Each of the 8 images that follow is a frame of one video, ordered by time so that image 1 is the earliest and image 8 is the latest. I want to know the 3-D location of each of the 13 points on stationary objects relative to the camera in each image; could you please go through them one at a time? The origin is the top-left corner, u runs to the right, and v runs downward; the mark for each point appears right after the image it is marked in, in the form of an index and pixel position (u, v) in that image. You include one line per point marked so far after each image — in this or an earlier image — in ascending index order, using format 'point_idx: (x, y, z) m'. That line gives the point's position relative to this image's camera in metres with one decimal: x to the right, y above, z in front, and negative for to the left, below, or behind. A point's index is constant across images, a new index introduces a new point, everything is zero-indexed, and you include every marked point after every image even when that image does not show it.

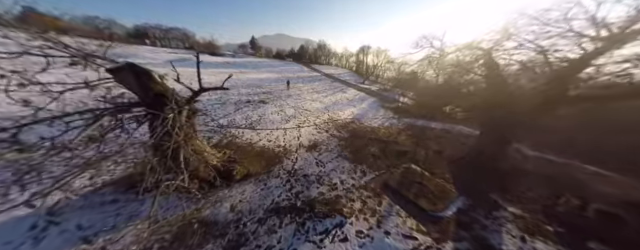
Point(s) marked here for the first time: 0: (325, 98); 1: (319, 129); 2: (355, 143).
0: (+0.6, +3.2, +19.1) m
1: (-0.1, -0.3, +12.4) m
2: (+2.5, -1.2, +11.4) m
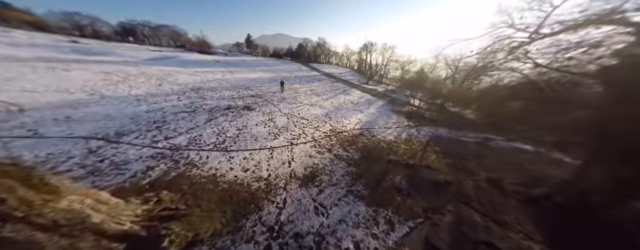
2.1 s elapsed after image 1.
0: (+0.6, +2.3, +15.8) m
1: (-0.1, -1.2, +9.1) m
2: (+2.5, -2.1, +8.1) m
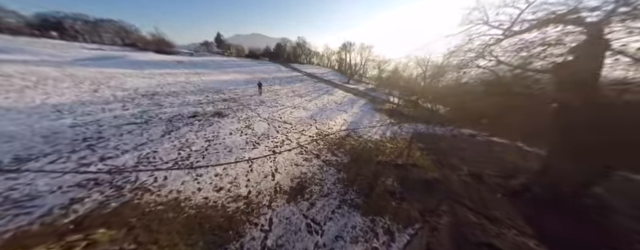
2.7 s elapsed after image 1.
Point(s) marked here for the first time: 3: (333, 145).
0: (-1.1, +2.1, +15.1) m
1: (-0.8, -1.4, +8.3) m
2: (+1.9, -2.2, +7.6) m
3: (+0.7, -1.1, +9.2) m
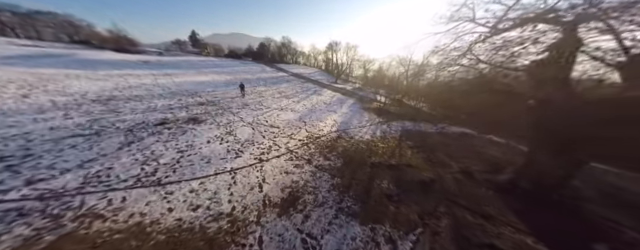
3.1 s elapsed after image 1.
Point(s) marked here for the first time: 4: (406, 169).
0: (-2.1, +1.9, +14.4) m
1: (-1.1, -1.6, +7.7) m
2: (+1.6, -2.2, +7.2) m
3: (+0.2, -1.2, +8.7) m
4: (+4.2, -2.0, +8.0) m
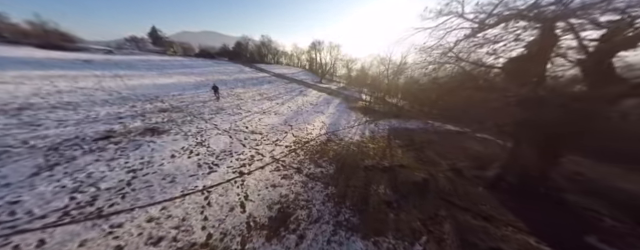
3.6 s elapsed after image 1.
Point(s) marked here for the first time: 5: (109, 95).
0: (-3.3, +1.6, +13.5) m
1: (-1.5, -1.8, +6.9) m
2: (+1.3, -2.3, +6.7) m
3: (-0.3, -1.4, +8.0) m
4: (+3.8, -2.0, +7.7) m
5: (-10.6, +1.5, +8.3) m
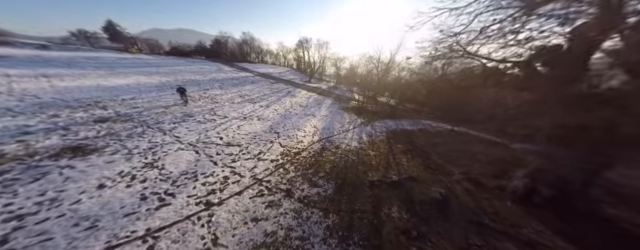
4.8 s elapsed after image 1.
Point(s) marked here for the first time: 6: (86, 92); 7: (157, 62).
0: (-4.0, +1.2, +11.7) m
1: (-1.6, -2.1, +5.3) m
2: (+1.2, -2.6, +5.3) m
3: (-0.5, -1.7, +6.5) m
4: (+3.6, -2.2, +6.4) m
5: (-10.9, +0.9, +6.0) m
6: (-11.1, +1.6, +7.9) m
7: (-17.4, +6.6, +17.6) m
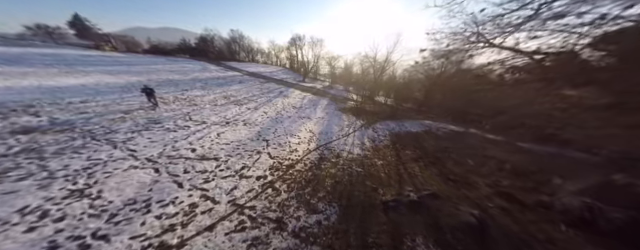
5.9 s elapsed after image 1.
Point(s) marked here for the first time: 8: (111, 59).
0: (-4.2, +0.9, +10.3) m
1: (-1.6, -2.3, +3.9) m
2: (+1.3, -2.7, +4.0) m
3: (-0.5, -1.9, +5.2) m
4: (+3.6, -2.3, +5.3) m
5: (-10.9, +0.5, +4.4) m
6: (-11.3, +1.2, +6.2) m
7: (-18.0, +6.1, +15.7) m
8: (-18.6, +5.9, +14.9) m
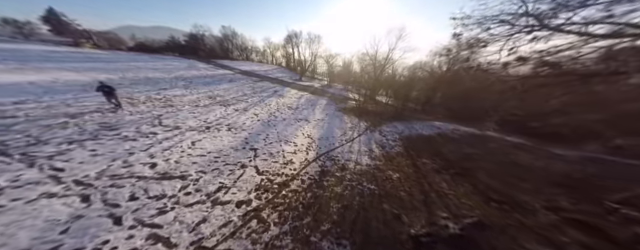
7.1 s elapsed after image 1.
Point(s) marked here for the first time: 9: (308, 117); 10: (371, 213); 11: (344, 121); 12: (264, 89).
0: (-4.2, +0.7, +8.9) m
1: (-1.5, -2.5, +2.6) m
2: (+1.3, -2.9, +2.7) m
3: (-0.4, -2.1, +3.9) m
4: (+3.7, -2.4, +3.9) m
5: (-10.9, +0.2, +2.9) m
6: (-11.2, +0.9, +4.7) m
7: (-18.1, +5.7, +14.2) m
8: (-18.8, +5.5, +13.3) m
9: (-0.8, +0.5, +10.8) m
10: (+1.3, -2.1, +4.3) m
11: (+1.7, +0.3, +11.5) m
12: (-5.3, +3.4, +15.9) m
